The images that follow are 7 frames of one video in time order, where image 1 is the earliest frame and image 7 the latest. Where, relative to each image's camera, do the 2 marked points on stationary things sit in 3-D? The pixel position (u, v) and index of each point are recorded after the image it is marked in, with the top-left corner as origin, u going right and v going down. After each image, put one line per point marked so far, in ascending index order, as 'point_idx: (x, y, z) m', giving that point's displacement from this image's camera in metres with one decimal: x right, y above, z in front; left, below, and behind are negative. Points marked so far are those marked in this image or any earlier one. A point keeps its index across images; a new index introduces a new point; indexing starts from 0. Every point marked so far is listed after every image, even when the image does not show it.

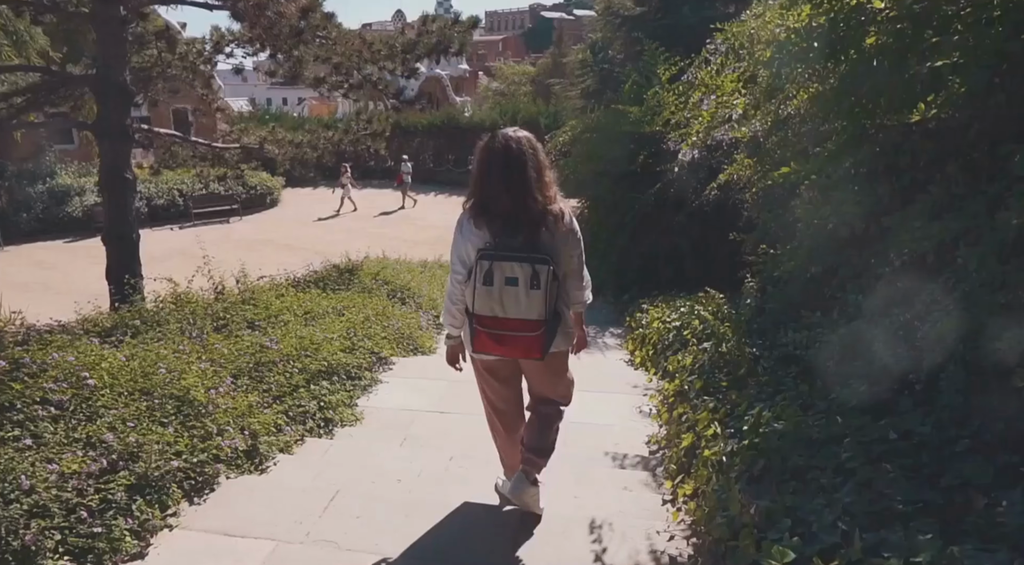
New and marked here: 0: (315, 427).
0: (-1.1, -0.8, +4.0) m
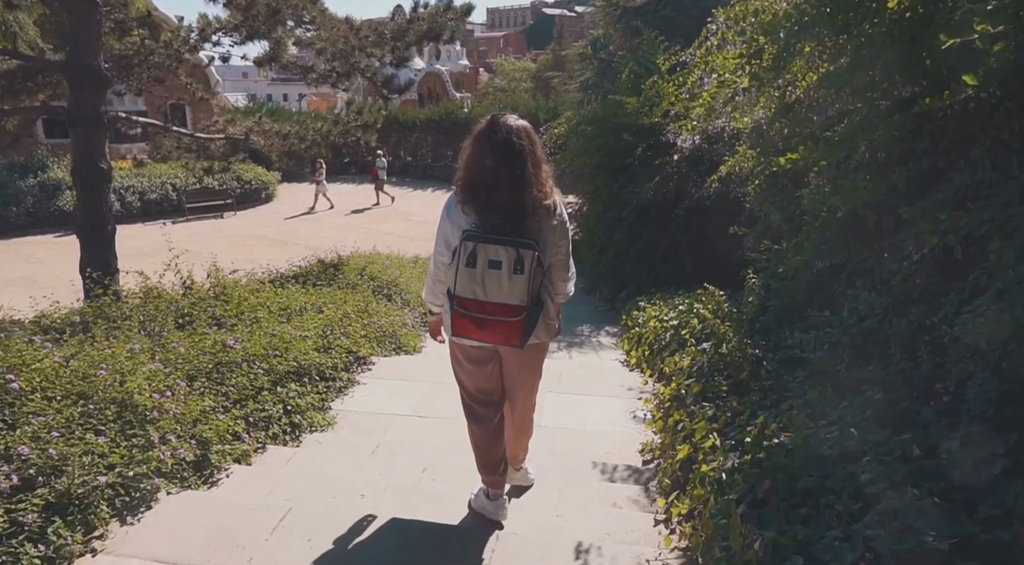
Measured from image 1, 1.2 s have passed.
0: (-1.2, -0.8, +3.7) m
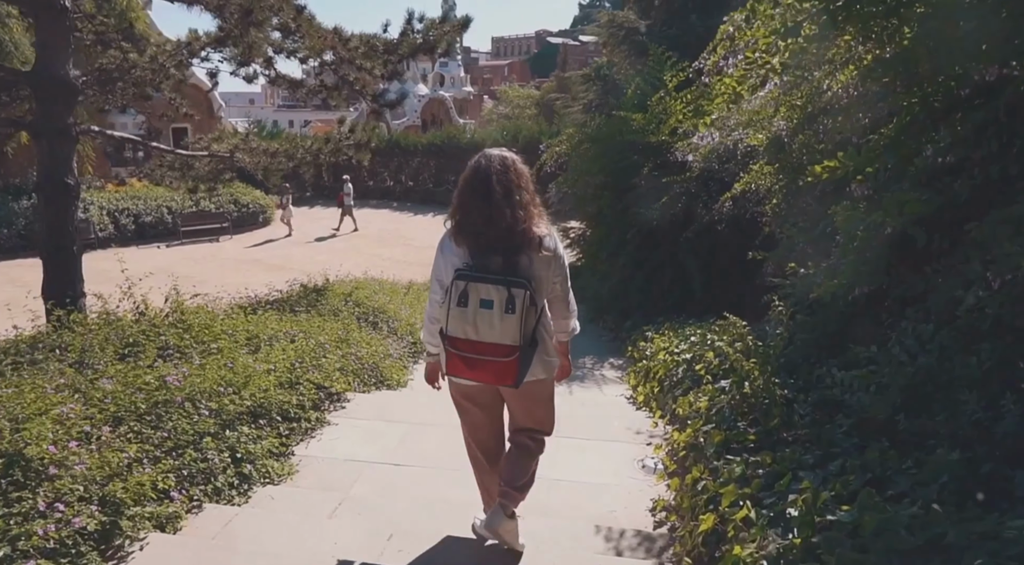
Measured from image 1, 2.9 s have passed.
0: (-1.2, -0.9, +3.1) m
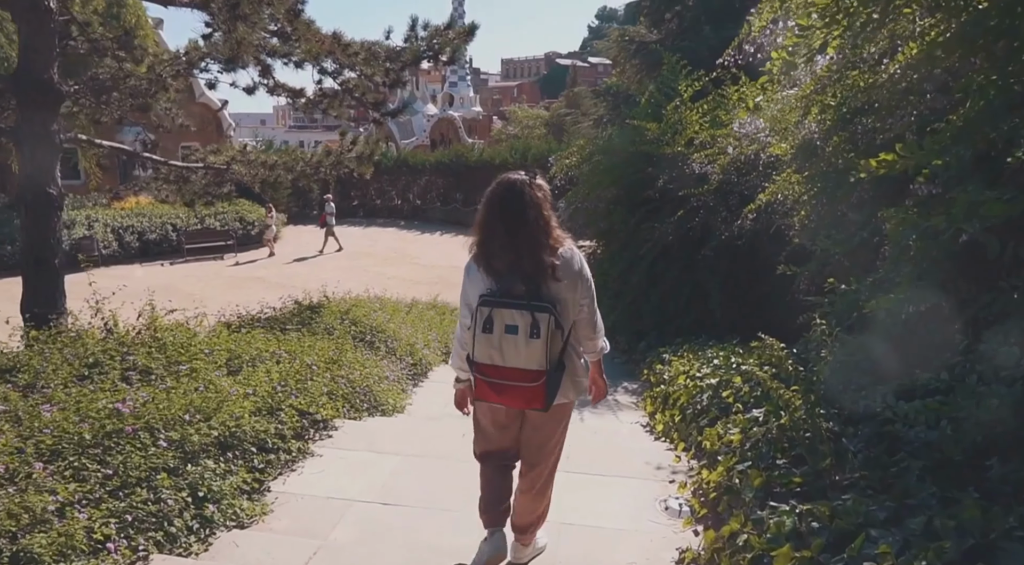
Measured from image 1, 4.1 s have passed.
0: (-1.2, -0.9, +2.7) m
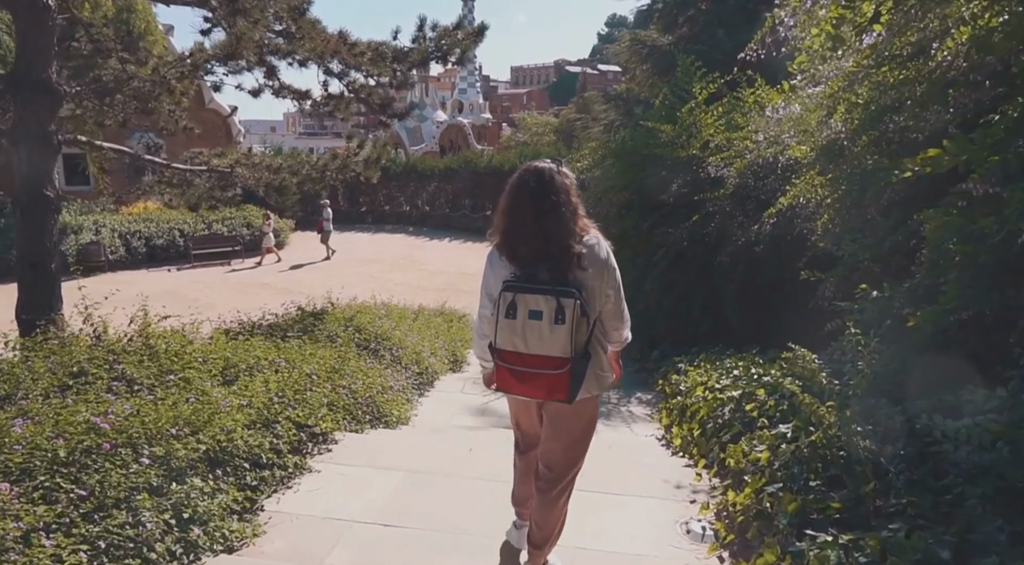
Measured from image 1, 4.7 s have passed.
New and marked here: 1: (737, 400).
0: (-1.2, -0.9, +2.5) m
1: (+1.3, -0.7, +4.1) m
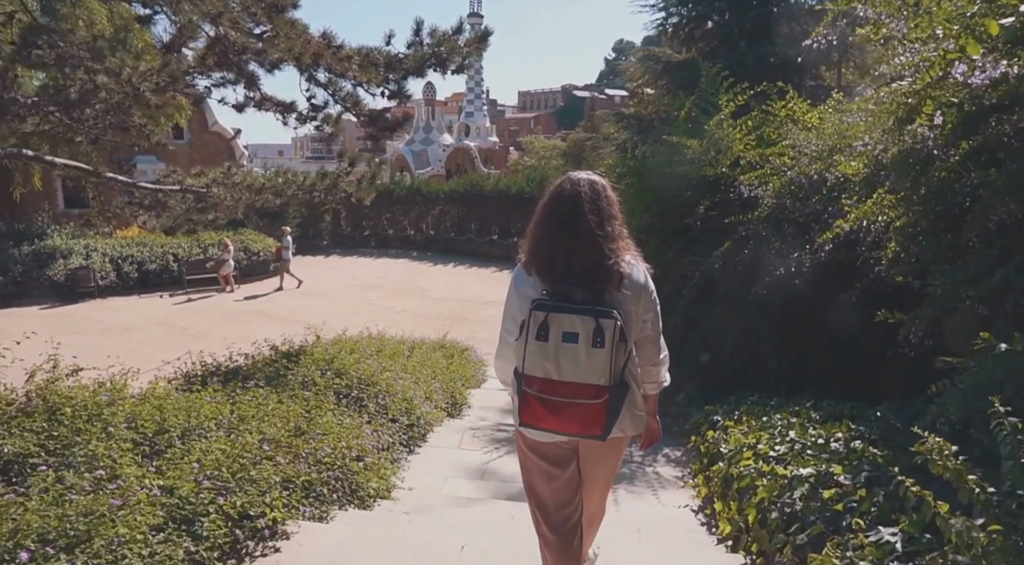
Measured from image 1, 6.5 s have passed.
0: (-1.2, -1.1, +1.5) m
1: (+1.3, -0.9, +3.2) m
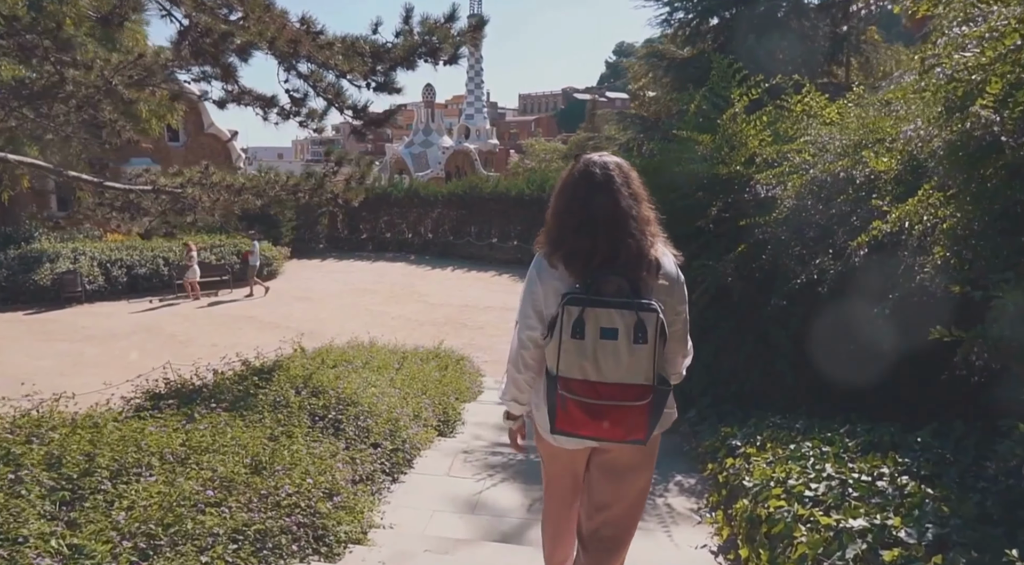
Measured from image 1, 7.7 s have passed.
0: (-1.2, -1.1, +1.0) m
1: (+1.2, -0.9, +2.6) m
